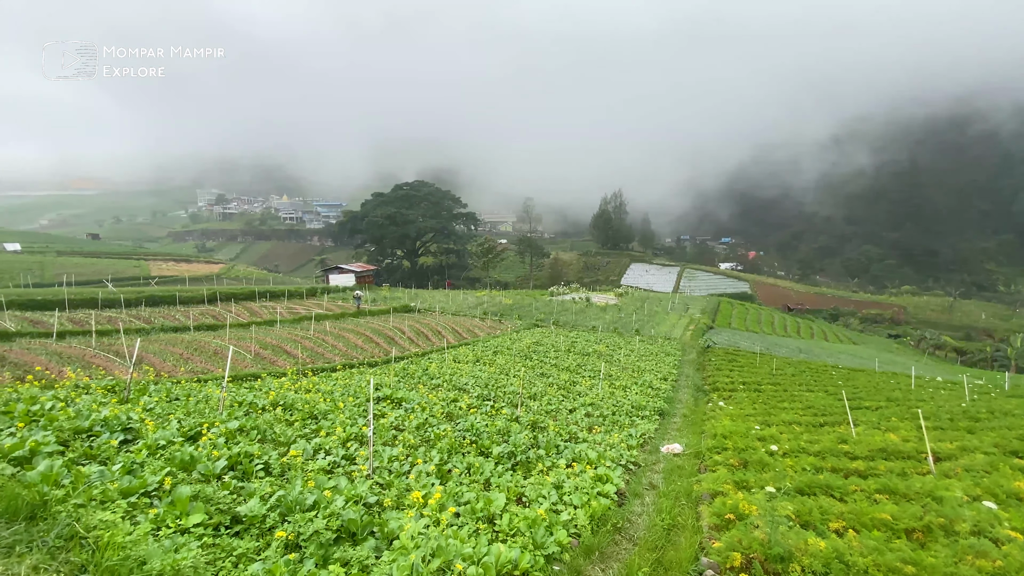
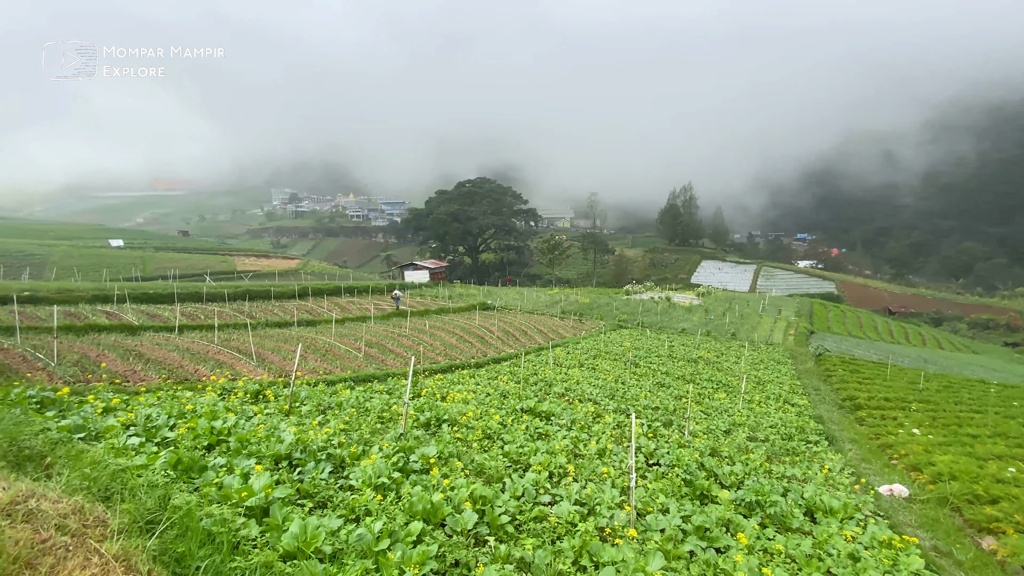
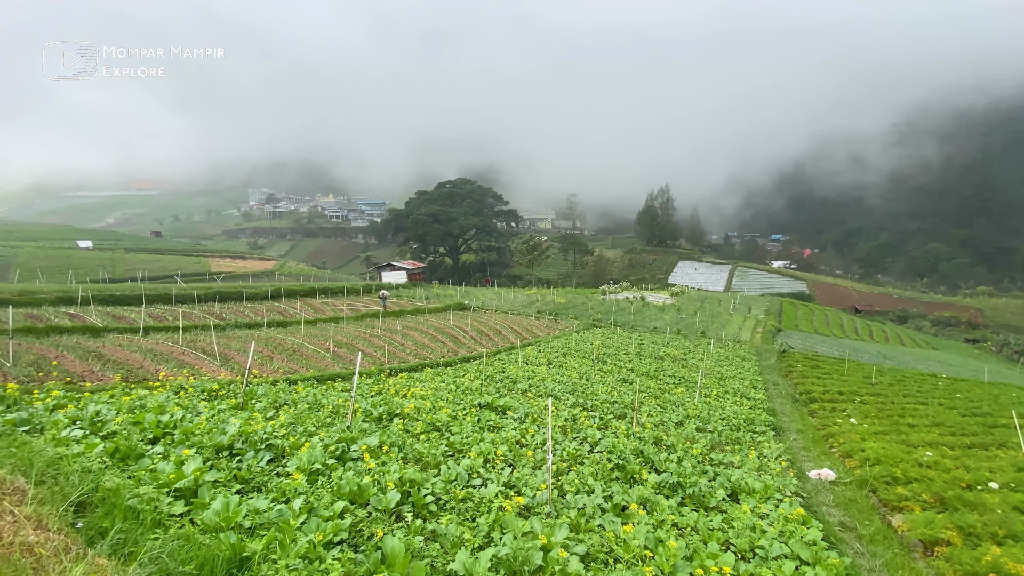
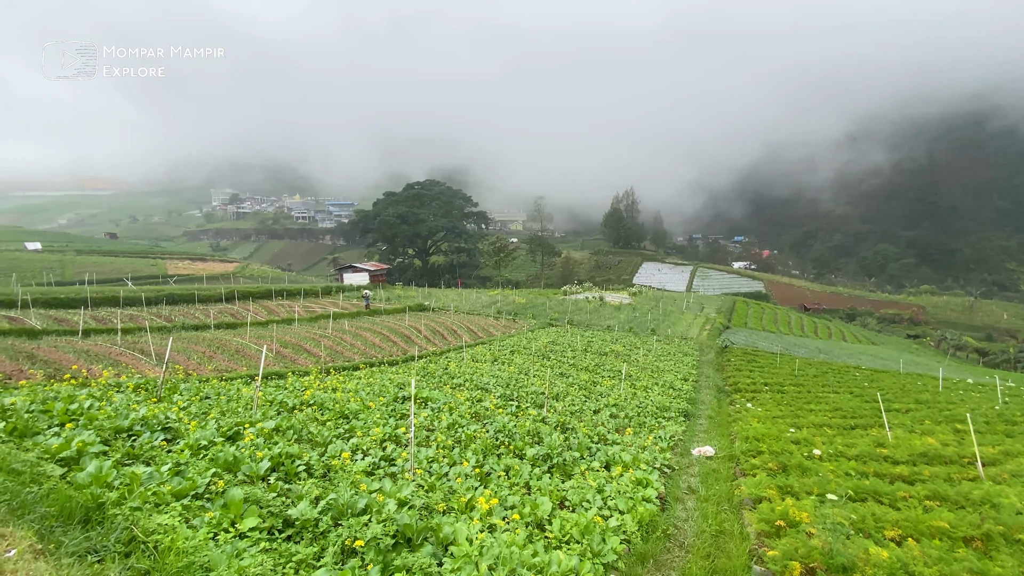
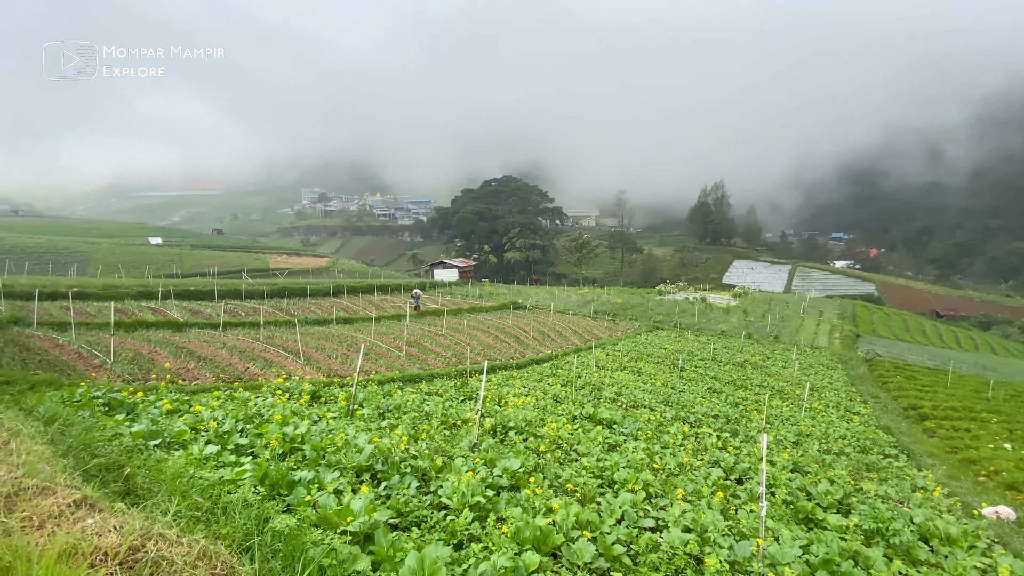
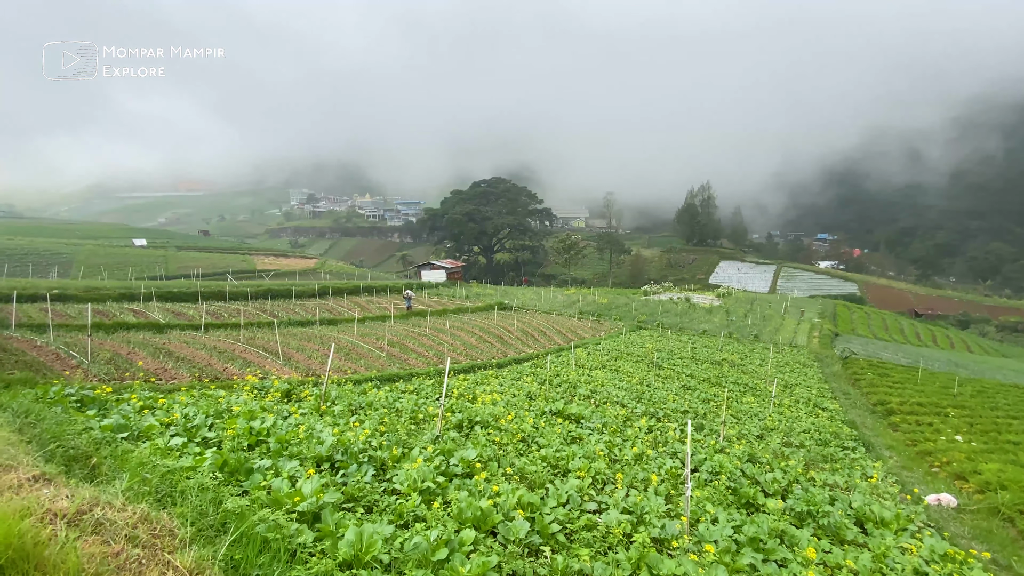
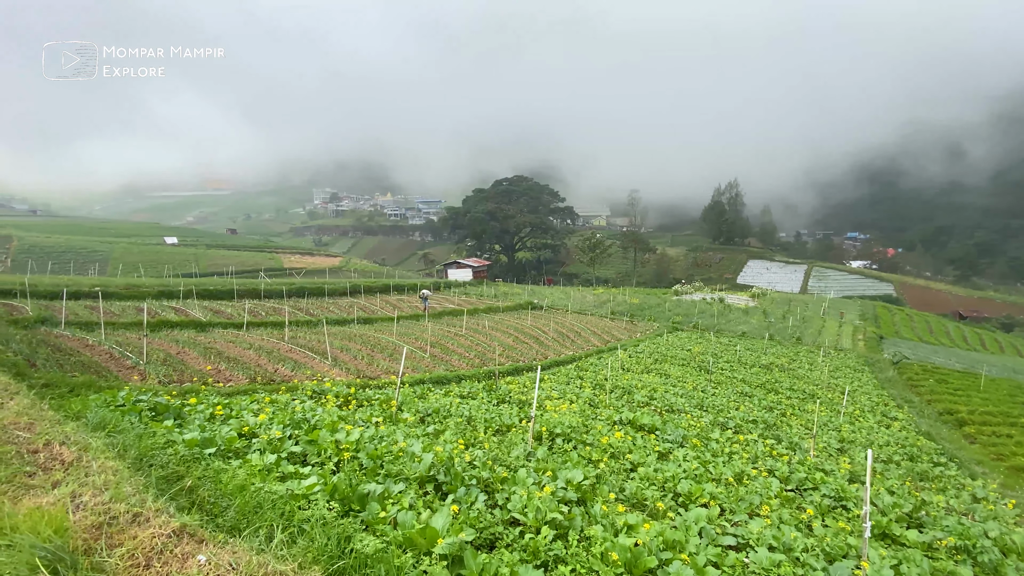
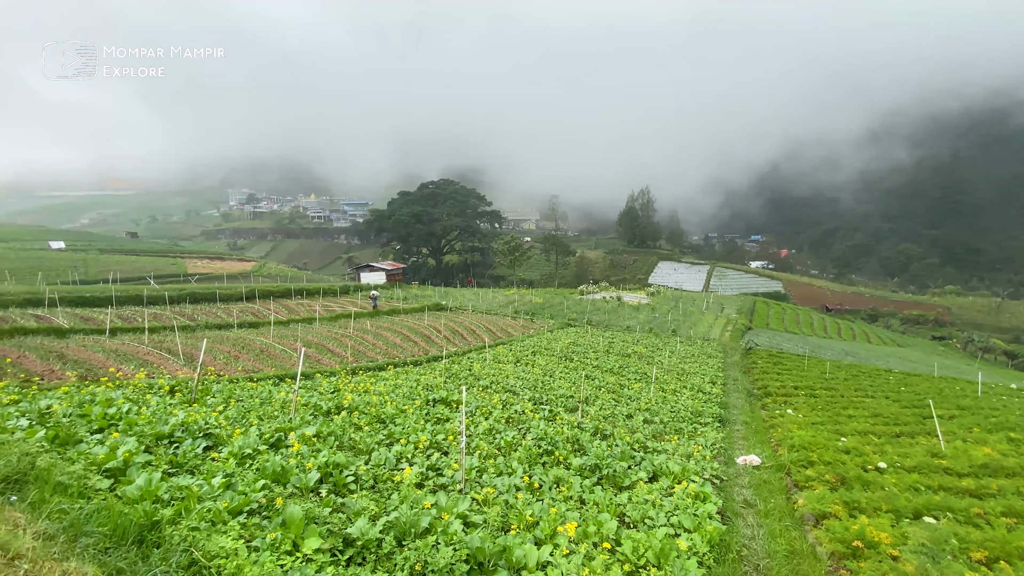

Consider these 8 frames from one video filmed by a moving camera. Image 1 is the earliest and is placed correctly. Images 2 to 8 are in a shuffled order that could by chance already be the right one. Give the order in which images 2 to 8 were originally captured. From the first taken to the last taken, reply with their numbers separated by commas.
4, 8, 3, 2, 6, 5, 7
